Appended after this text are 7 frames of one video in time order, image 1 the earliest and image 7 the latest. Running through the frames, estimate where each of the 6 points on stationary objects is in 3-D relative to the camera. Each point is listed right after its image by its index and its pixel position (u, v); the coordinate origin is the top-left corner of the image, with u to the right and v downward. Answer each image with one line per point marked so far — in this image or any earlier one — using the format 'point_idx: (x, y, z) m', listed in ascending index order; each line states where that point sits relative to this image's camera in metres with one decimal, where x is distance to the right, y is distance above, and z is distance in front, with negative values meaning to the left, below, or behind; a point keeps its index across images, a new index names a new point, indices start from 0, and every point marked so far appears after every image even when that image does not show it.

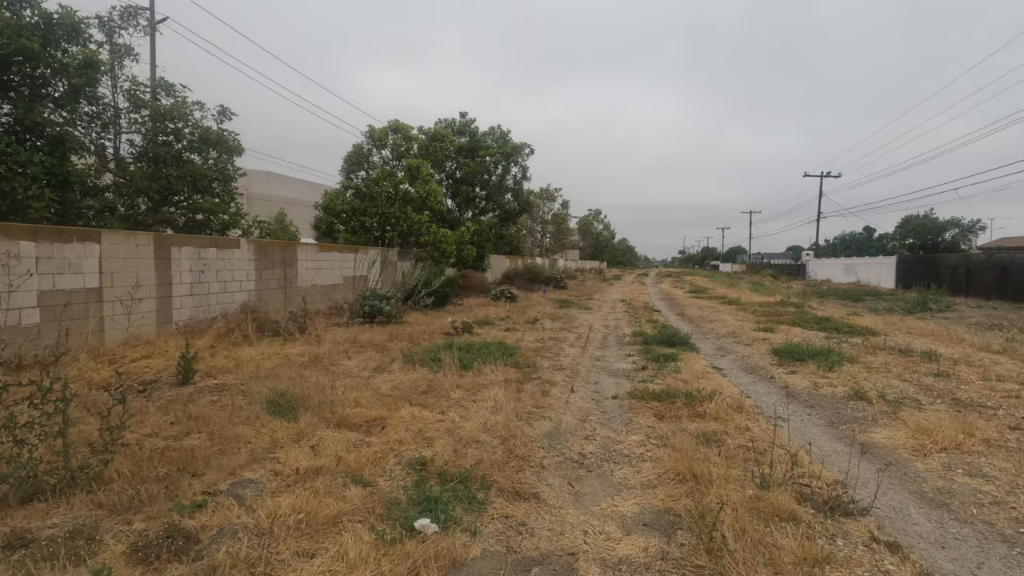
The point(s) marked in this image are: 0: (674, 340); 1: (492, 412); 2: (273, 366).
0: (+3.0, -1.0, +10.0) m
1: (-0.2, -1.2, +5.2) m
2: (-3.2, -1.0, +7.1) m
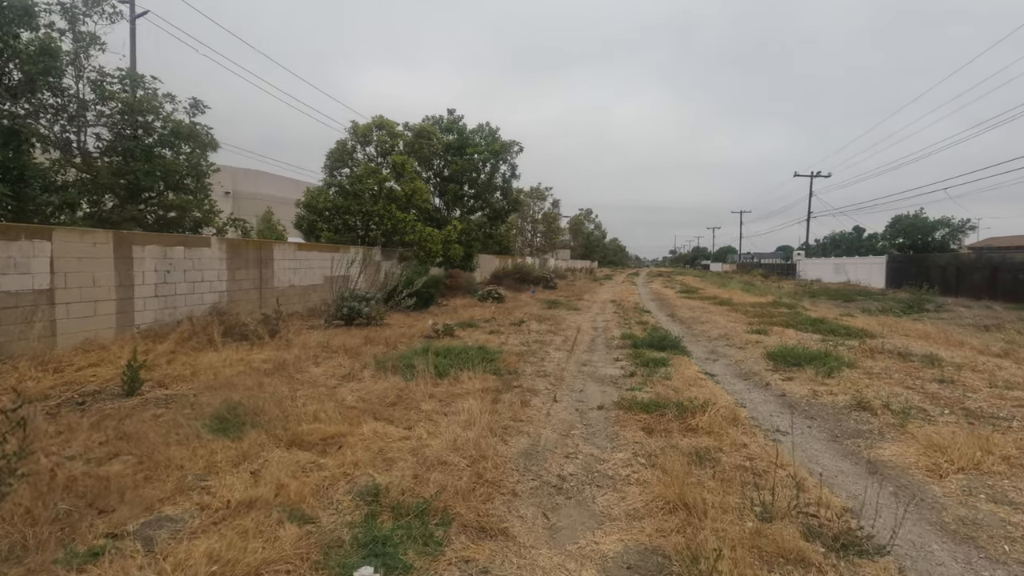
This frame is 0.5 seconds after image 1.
0: (+2.7, -1.0, +9.5) m
1: (-0.4, -1.2, +4.7) m
2: (-3.4, -1.1, +6.6) m
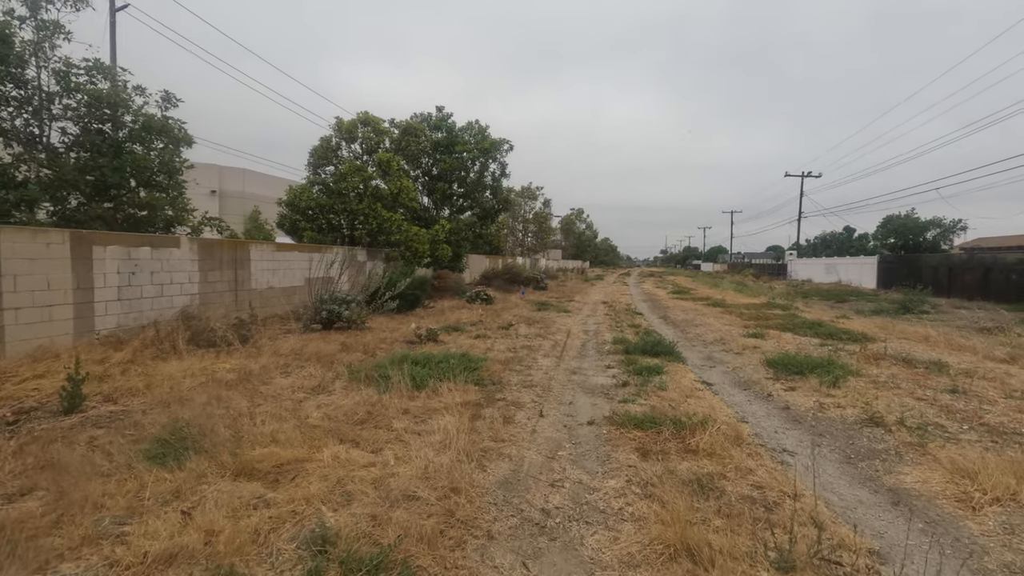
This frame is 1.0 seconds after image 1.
0: (+2.4, -1.0, +9.1) m
1: (-0.6, -1.3, +4.2) m
2: (-3.6, -1.1, +6.0) m
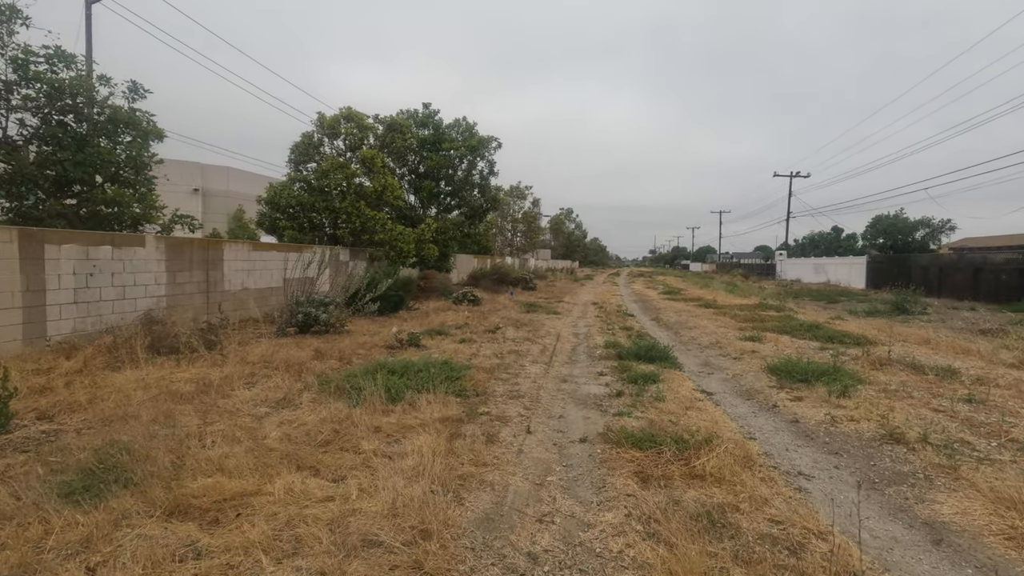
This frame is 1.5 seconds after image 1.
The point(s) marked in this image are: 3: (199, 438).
0: (+2.2, -1.1, +8.6) m
1: (-0.7, -1.3, +3.7) m
2: (-3.8, -1.1, +5.4) m
3: (-2.5, -1.2, +4.4) m
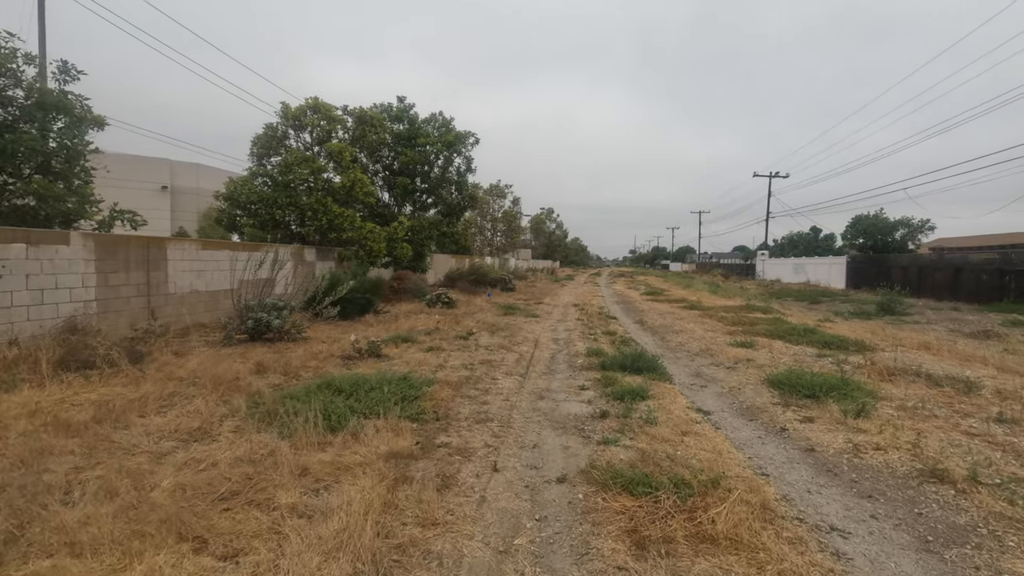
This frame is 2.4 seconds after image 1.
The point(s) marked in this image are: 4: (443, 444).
0: (+1.8, -1.1, +7.7) m
1: (-0.9, -1.3, +2.7) m
2: (-4.1, -1.2, +4.4) m
3: (-2.8, -1.3, +3.4) m
4: (-0.6, -1.3, +4.5) m
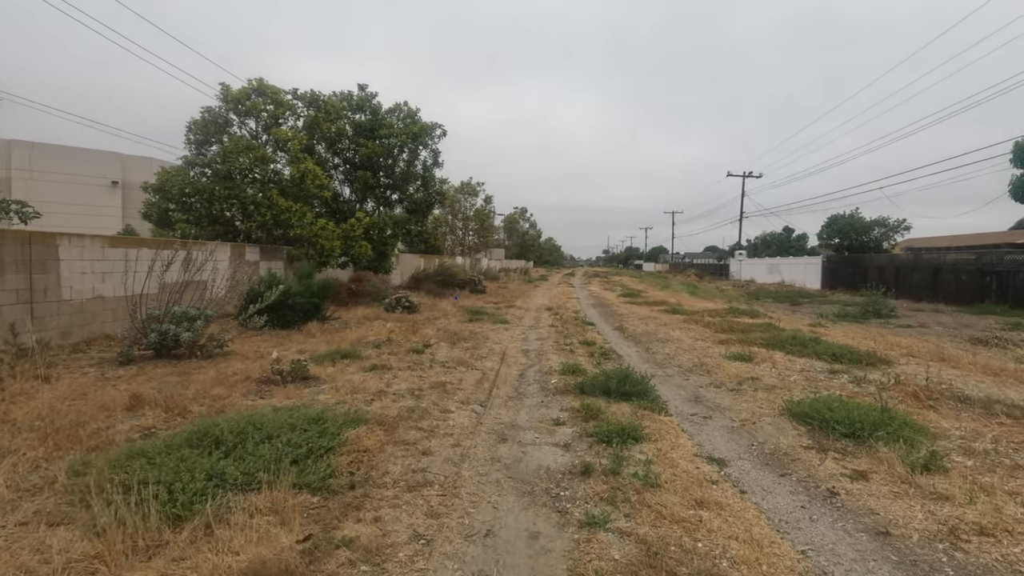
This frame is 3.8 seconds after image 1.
0: (+1.3, -1.2, +6.3) m
1: (-1.2, -1.4, +1.2) m
2: (-4.4, -1.3, +2.7) m
3: (-3.1, -1.3, +1.7) m
4: (-0.9, -1.4, +3.0) m
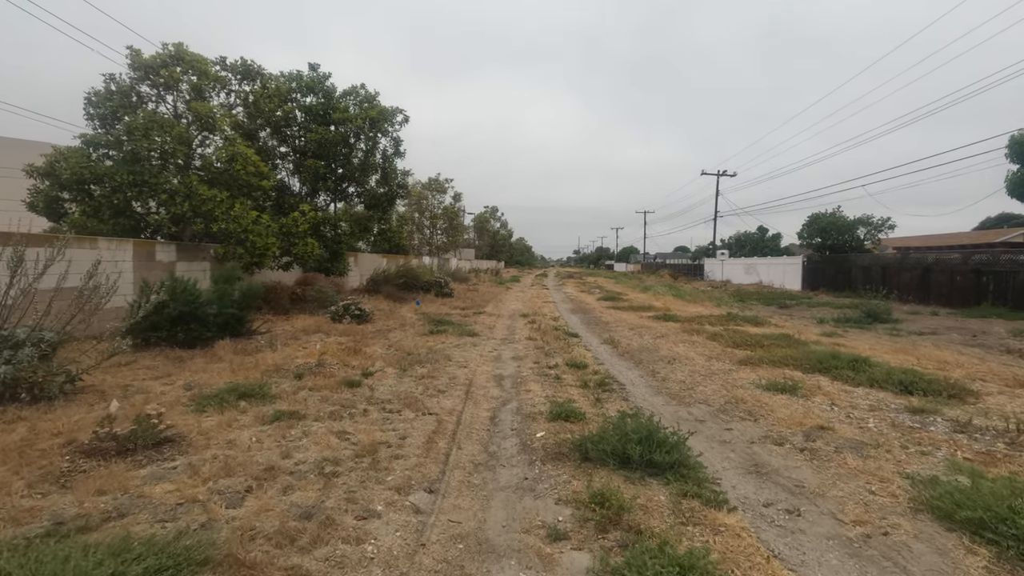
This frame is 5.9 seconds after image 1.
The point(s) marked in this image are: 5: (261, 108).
0: (+1.1, -1.3, +4.1) m
1: (-1.1, -1.5, -1.1) m
2: (-4.4, -1.4, +0.2) m
3: (-3.1, -1.5, -0.7) m
4: (-1.0, -1.5, +0.7) m
5: (-8.2, +6.0, +17.4) m
